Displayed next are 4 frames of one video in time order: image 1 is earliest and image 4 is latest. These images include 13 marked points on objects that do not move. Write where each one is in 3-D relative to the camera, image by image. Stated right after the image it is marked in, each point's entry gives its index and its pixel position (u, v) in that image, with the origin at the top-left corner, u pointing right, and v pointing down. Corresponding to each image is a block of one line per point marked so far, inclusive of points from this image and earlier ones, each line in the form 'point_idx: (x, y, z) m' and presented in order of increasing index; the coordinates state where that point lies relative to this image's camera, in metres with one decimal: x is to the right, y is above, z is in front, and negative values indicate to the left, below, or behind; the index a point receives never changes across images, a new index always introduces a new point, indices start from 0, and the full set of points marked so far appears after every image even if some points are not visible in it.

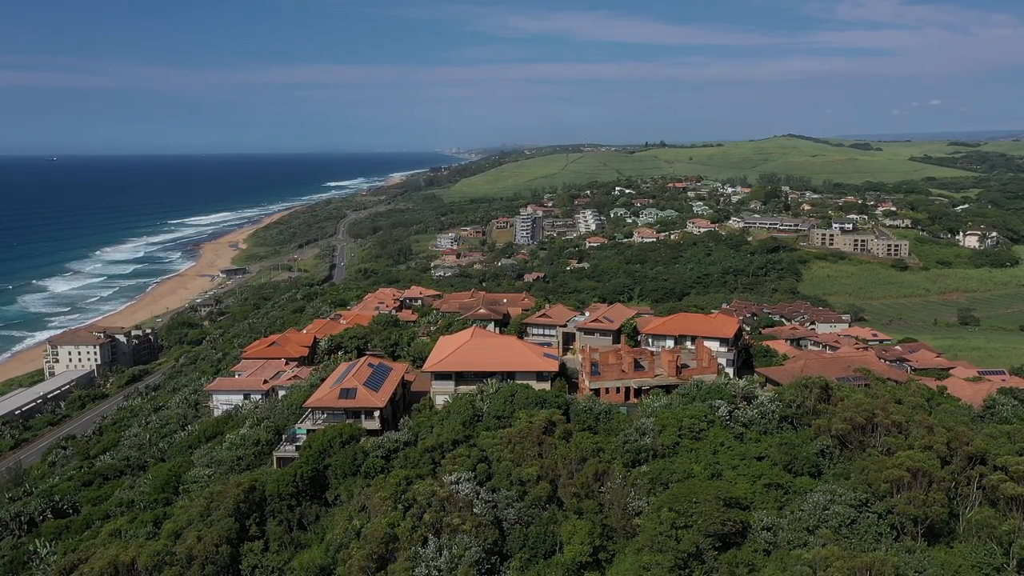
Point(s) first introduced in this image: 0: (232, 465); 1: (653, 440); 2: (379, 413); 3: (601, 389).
0: (-7.8, -4.9, +19.7) m
1: (+3.0, -3.3, +15.3) m
2: (-3.5, -3.3, +18.6) m
3: (+2.4, -2.8, +19.0) m
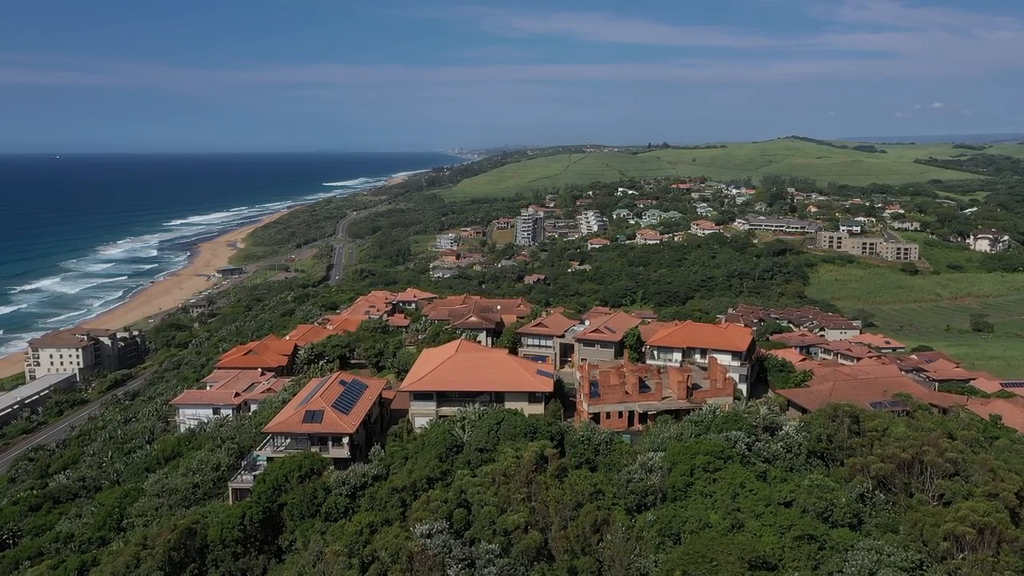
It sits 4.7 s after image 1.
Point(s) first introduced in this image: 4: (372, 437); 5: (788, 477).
0: (-8.0, -5.1, +17.5) m
1: (+2.7, -3.6, +13.0) m
2: (-3.8, -3.5, +16.3) m
3: (+2.1, -3.0, +16.7) m
4: (-3.6, -3.8, +18.1) m
5: (+5.2, -3.5, +13.2) m
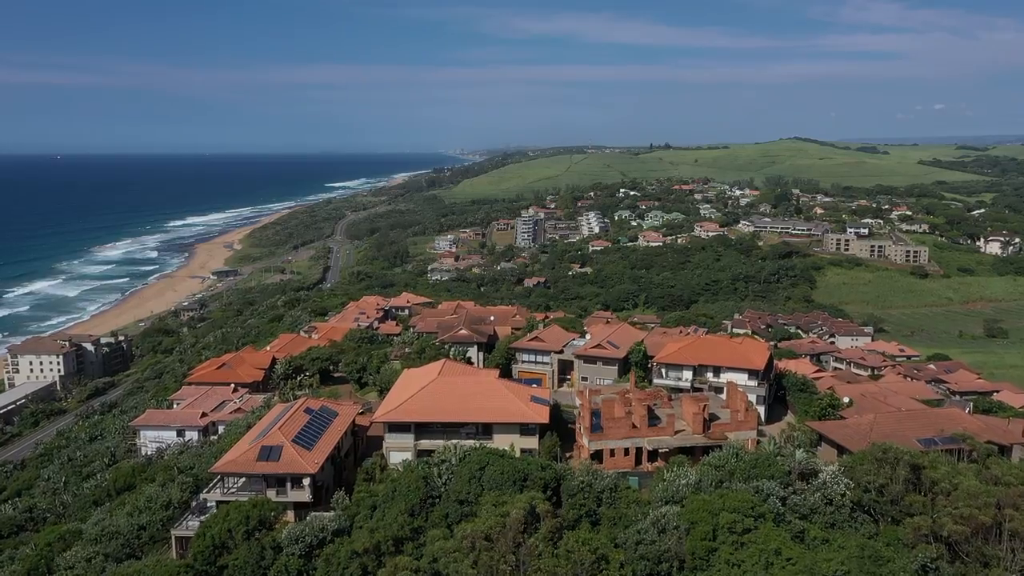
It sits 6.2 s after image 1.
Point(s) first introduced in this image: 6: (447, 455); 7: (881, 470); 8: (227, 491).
0: (-8.3, -5.4, +15.2) m
1: (+2.5, -3.9, +10.7) m
2: (-4.1, -3.8, +14.1) m
3: (+1.9, -3.4, +14.5) m
4: (-3.8, -4.2, +15.8) m
5: (+4.9, -3.9, +10.9) m
6: (-1.2, -3.2, +13.5) m
7: (+6.1, -3.0, +11.7) m
8: (-5.9, -4.2, +14.5) m
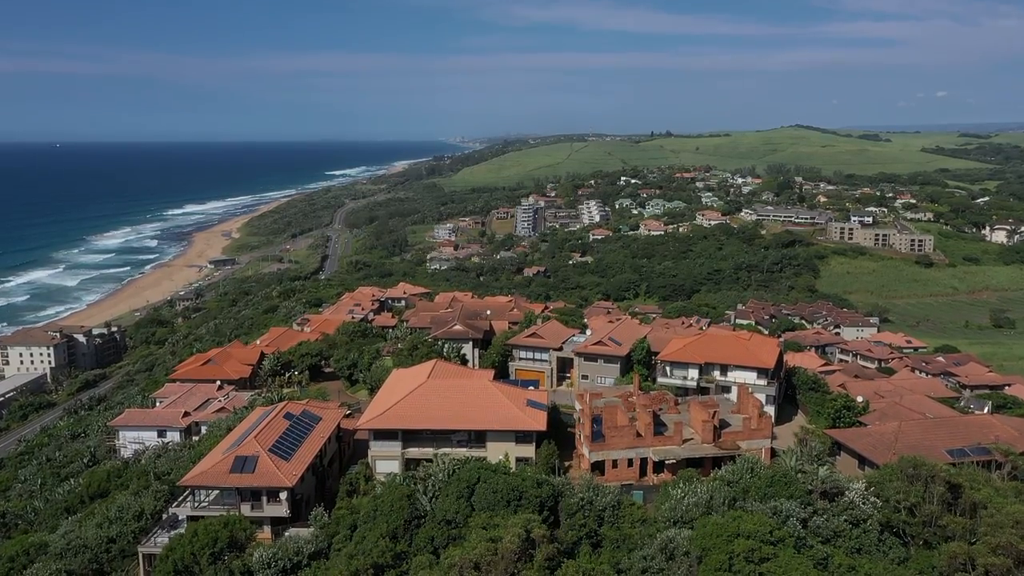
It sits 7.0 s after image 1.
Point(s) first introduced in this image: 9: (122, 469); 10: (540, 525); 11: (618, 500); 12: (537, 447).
0: (-8.4, -5.3, +14.1) m
1: (+2.4, -3.9, +9.7) m
2: (-4.2, -3.8, +13.0) m
3: (+1.8, -3.3, +13.4) m
4: (-3.9, -4.1, +14.7) m
5: (+4.8, -3.9, +9.8) m
6: (-1.3, -3.2, +12.4) m
7: (+6.0, -3.0, +10.6) m
8: (-6.0, -4.1, +13.4) m
9: (-10.7, -5.0, +19.3) m
10: (+0.4, -3.5, +10.6) m
11: (+1.7, -3.4, +11.3) m
12: (+0.5, -3.2, +14.2) m
